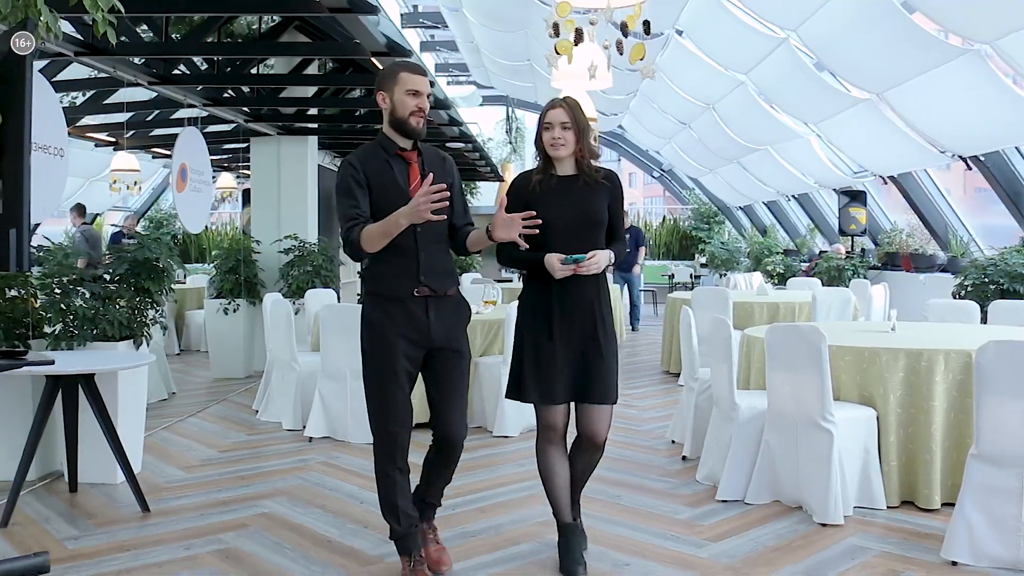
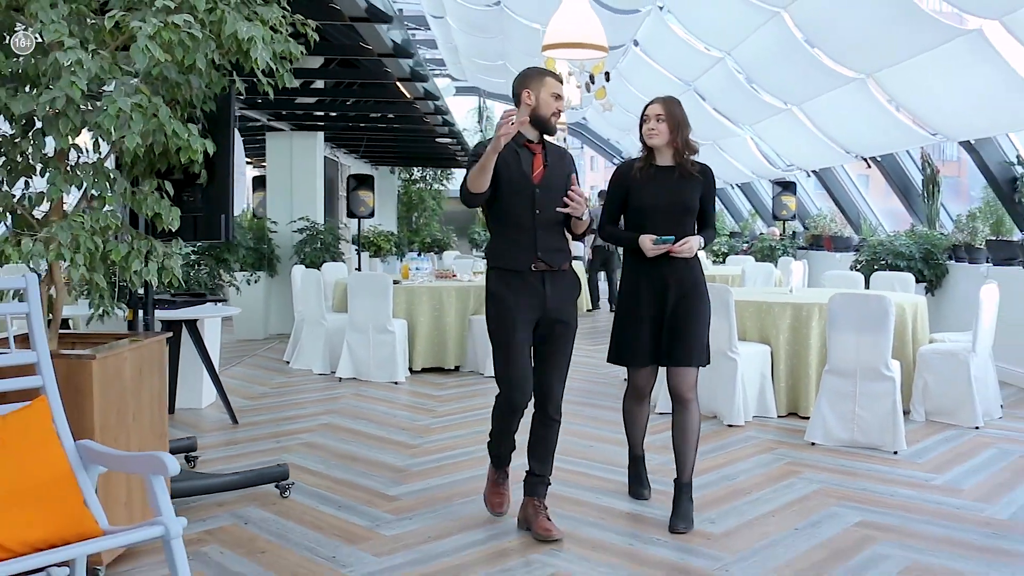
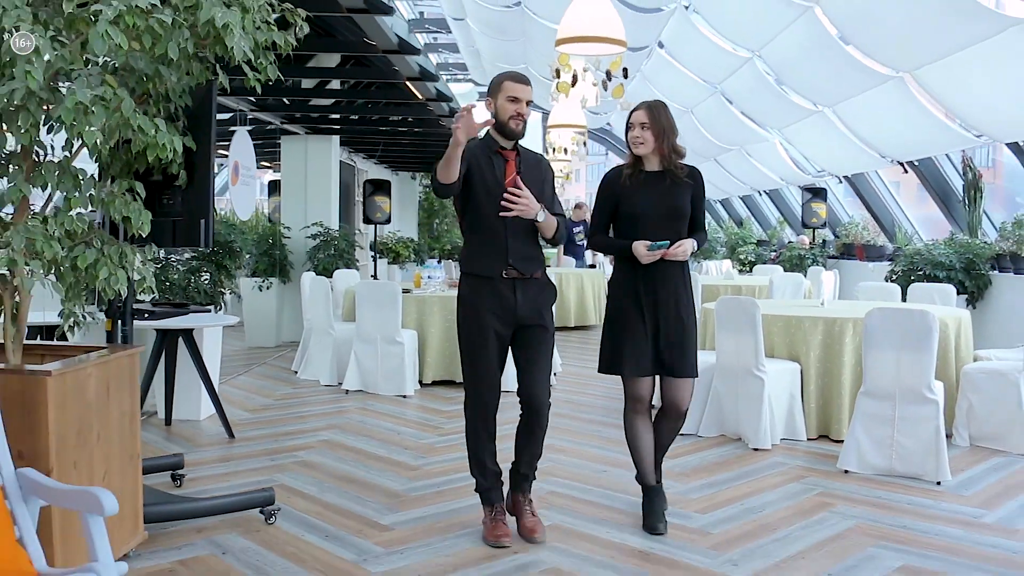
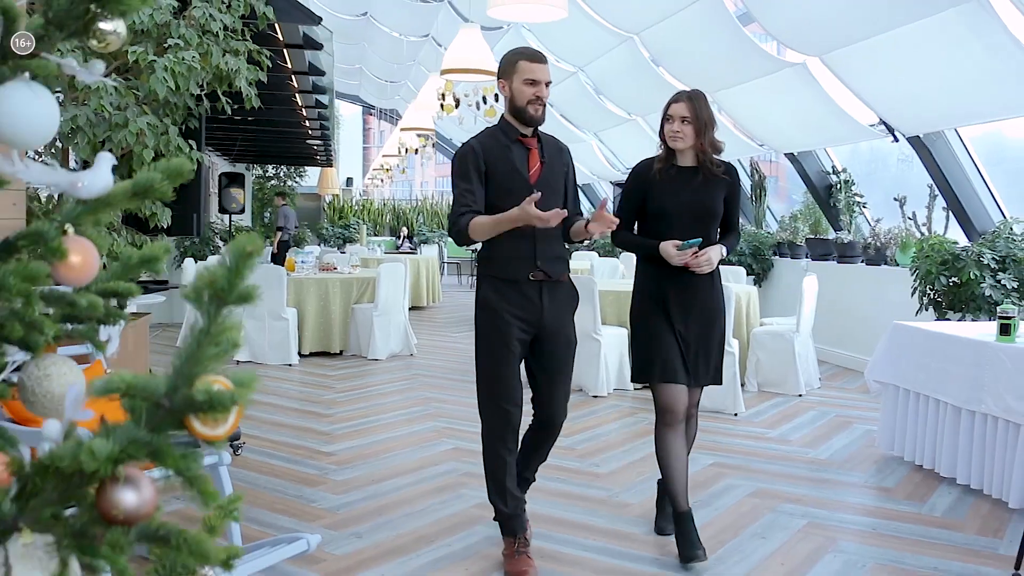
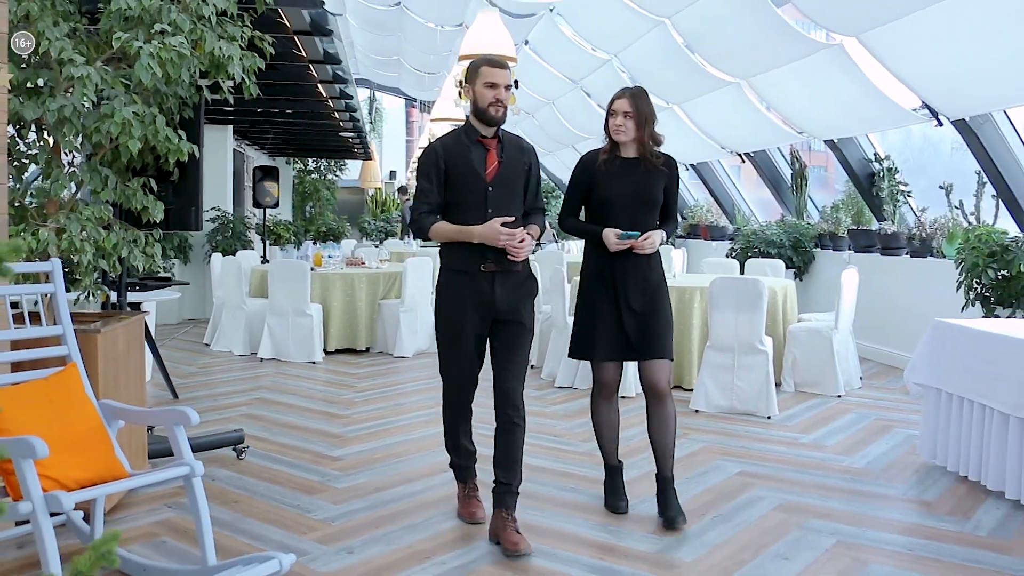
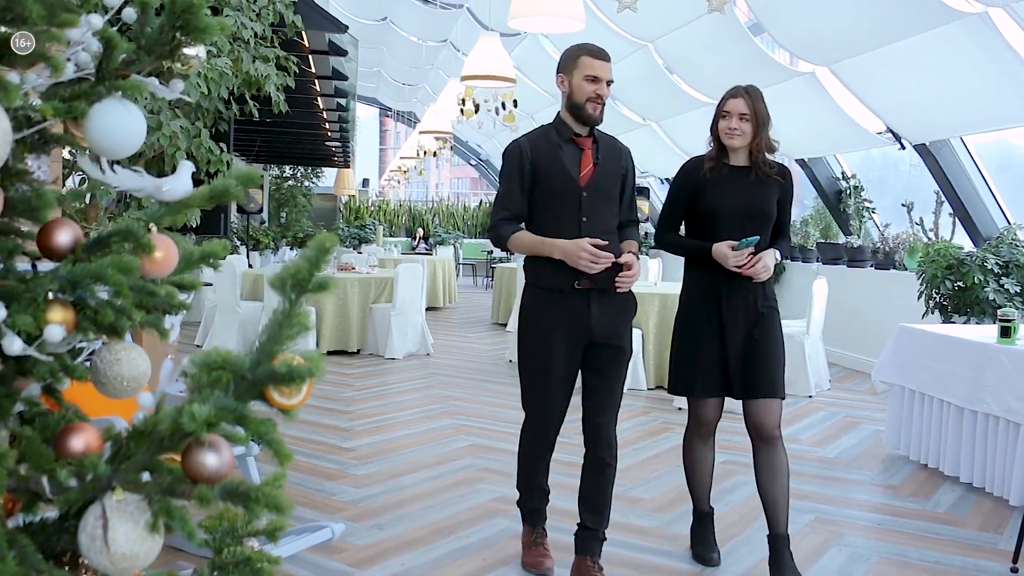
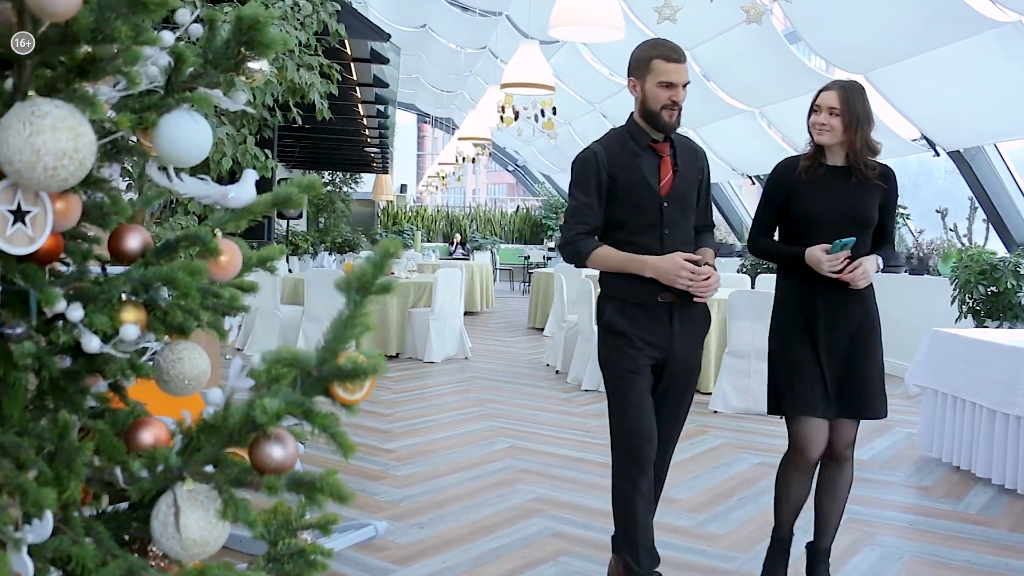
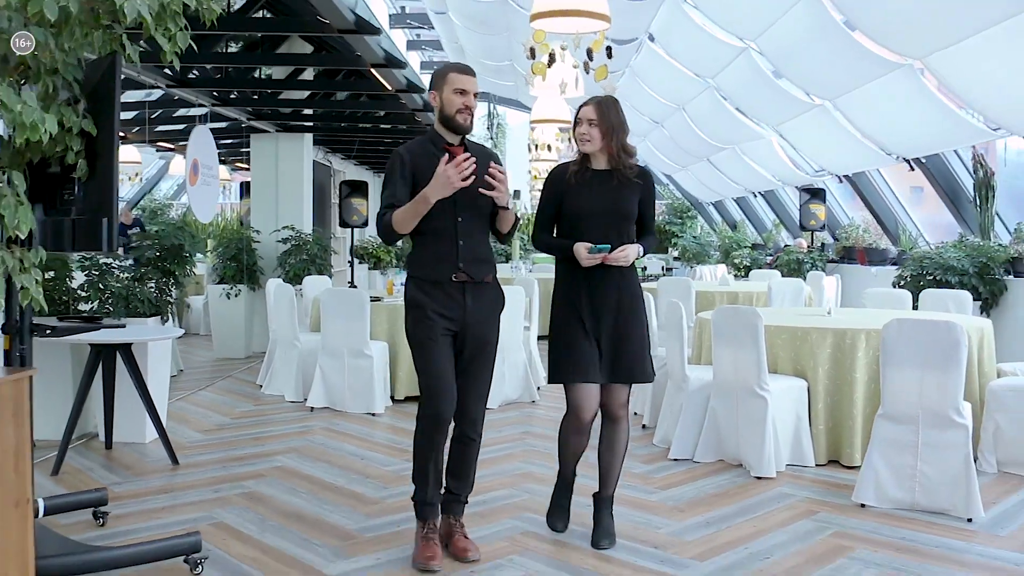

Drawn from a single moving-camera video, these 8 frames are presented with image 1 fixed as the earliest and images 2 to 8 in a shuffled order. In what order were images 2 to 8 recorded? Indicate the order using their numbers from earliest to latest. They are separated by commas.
8, 3, 2, 5, 4, 6, 7
